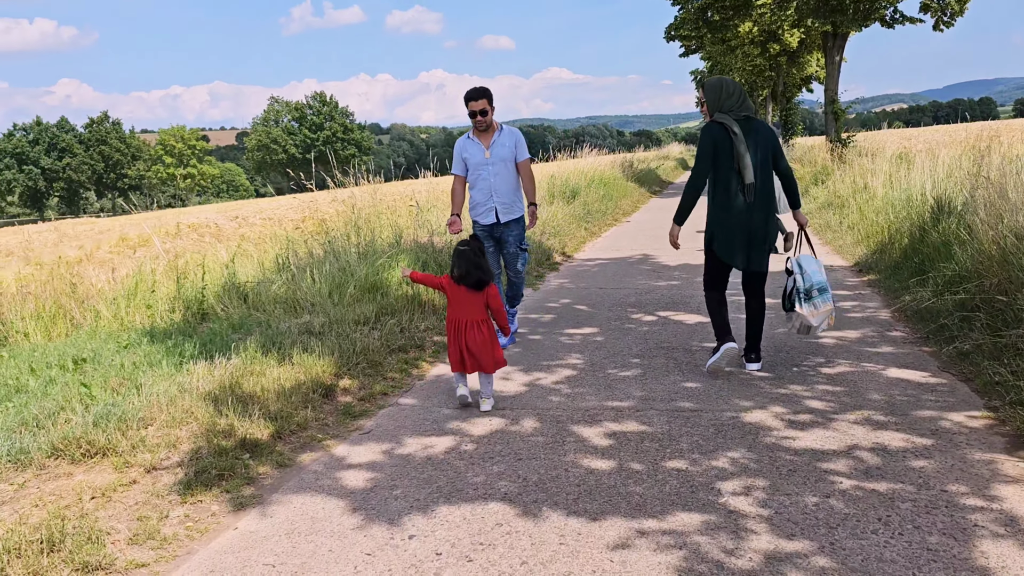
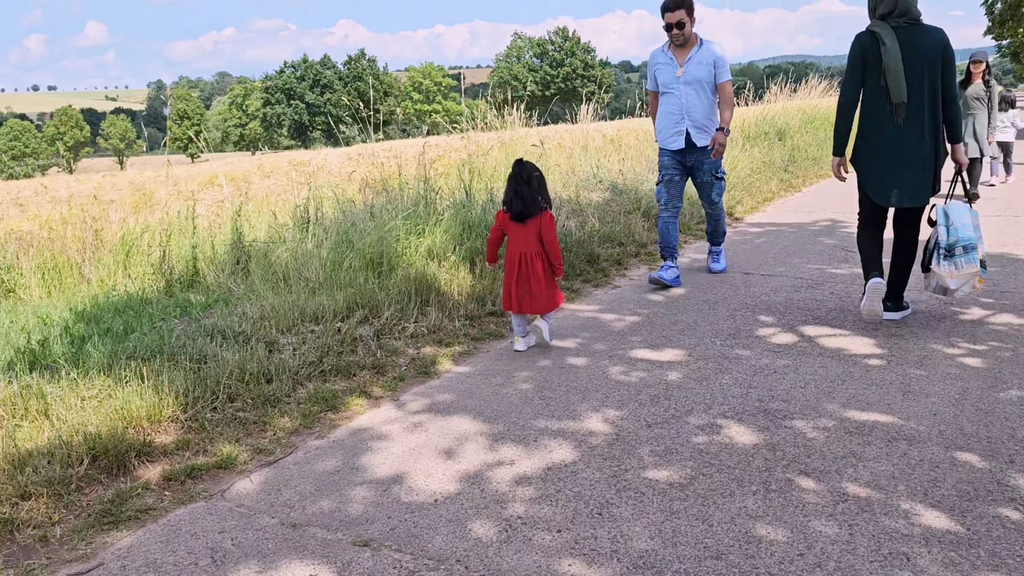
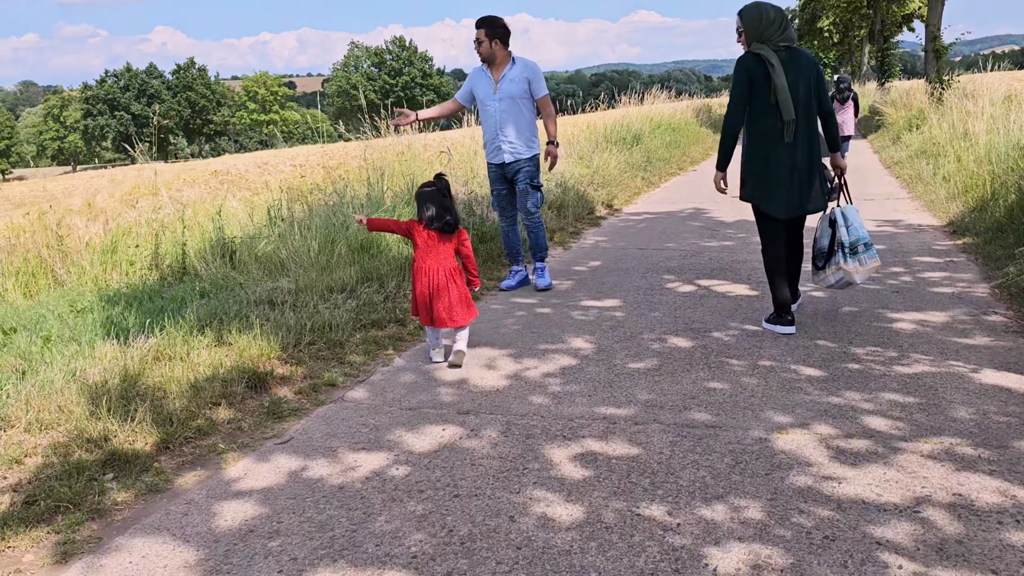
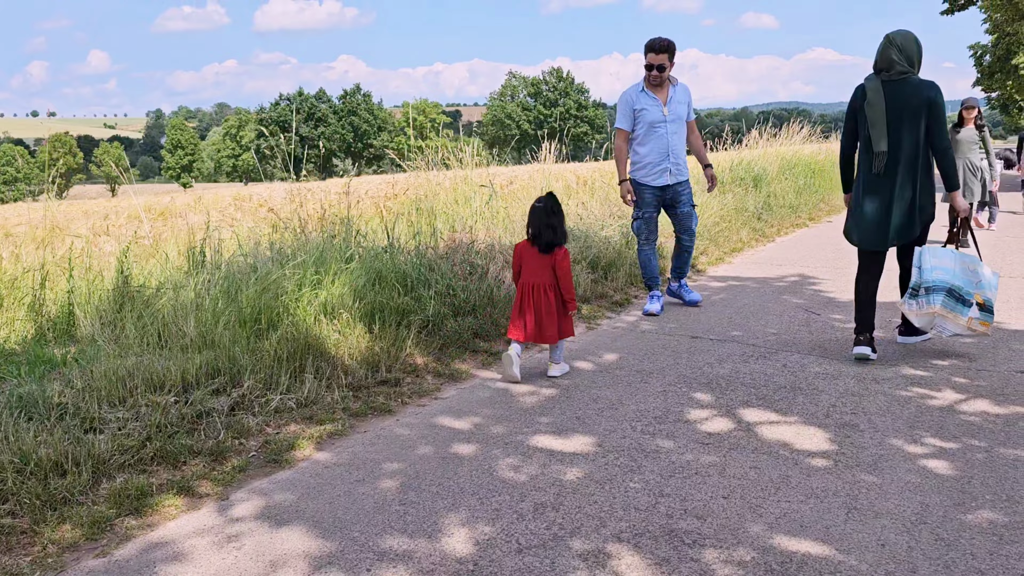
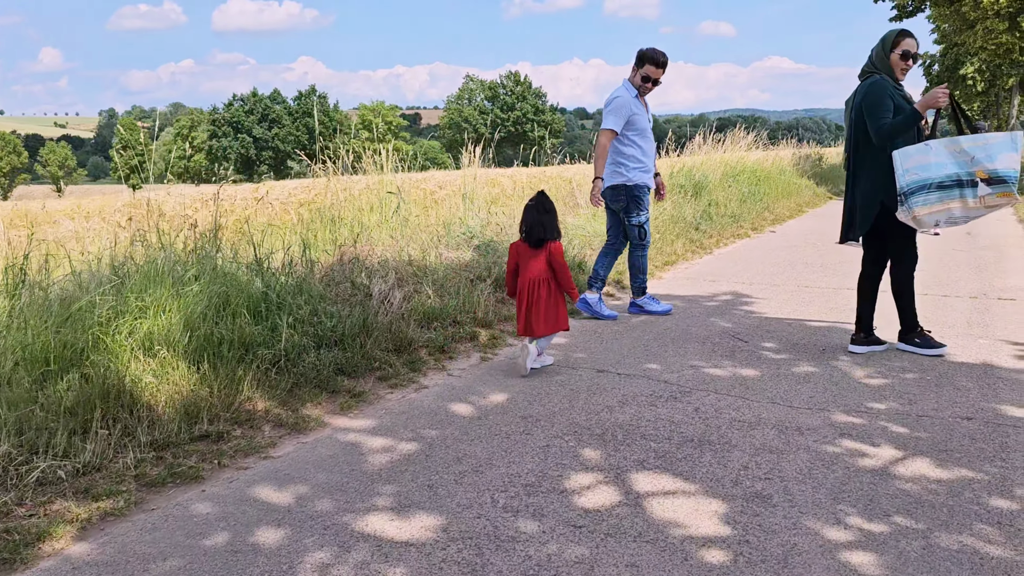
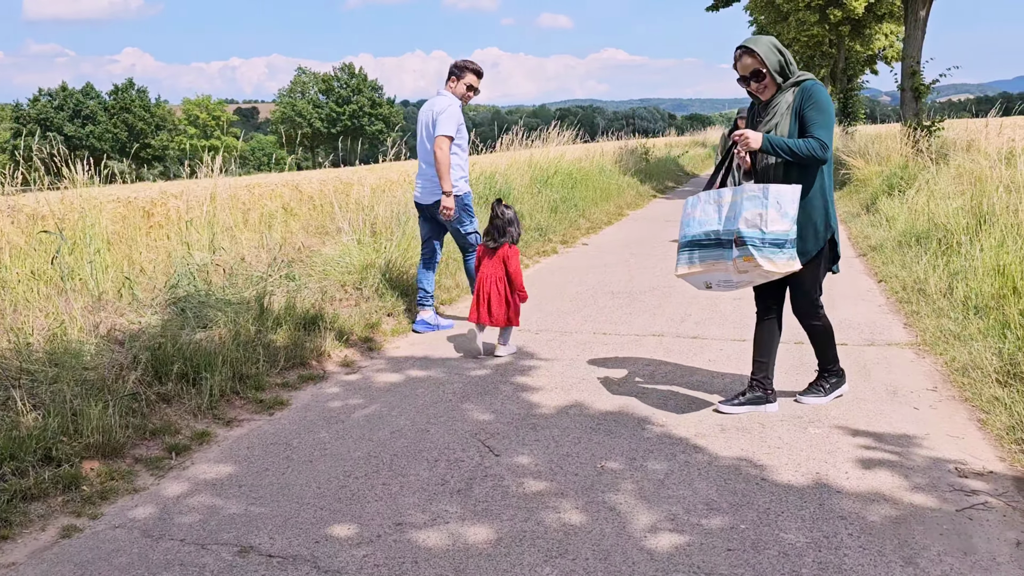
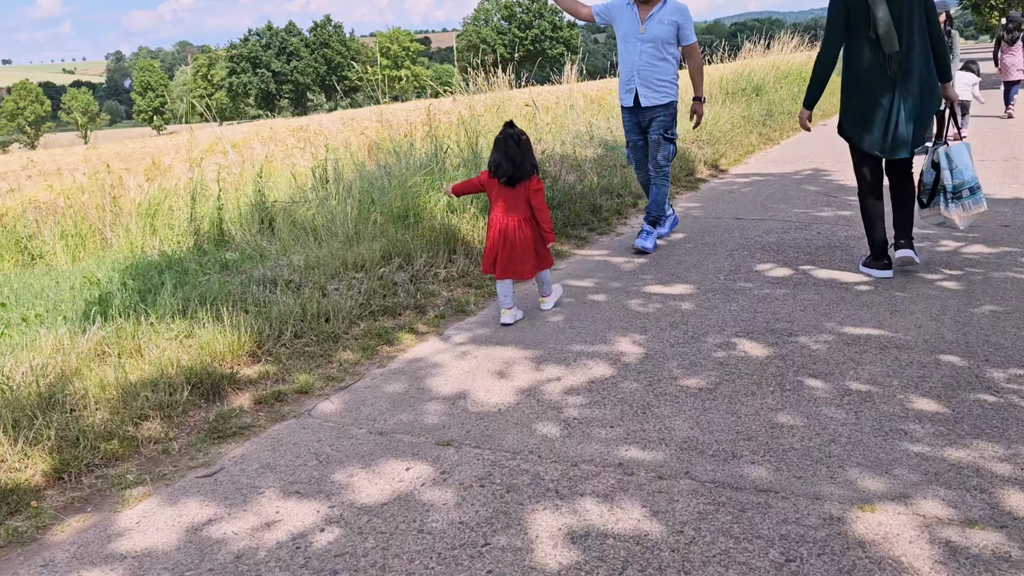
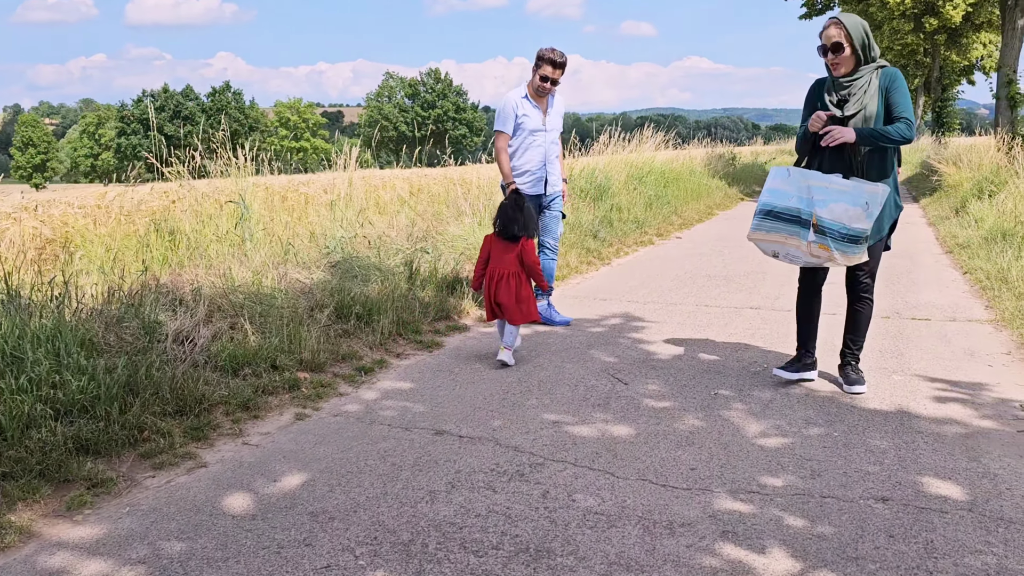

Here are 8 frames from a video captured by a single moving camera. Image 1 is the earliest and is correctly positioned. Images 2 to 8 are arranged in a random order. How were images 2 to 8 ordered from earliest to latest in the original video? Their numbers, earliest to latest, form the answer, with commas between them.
3, 7, 2, 4, 5, 8, 6
